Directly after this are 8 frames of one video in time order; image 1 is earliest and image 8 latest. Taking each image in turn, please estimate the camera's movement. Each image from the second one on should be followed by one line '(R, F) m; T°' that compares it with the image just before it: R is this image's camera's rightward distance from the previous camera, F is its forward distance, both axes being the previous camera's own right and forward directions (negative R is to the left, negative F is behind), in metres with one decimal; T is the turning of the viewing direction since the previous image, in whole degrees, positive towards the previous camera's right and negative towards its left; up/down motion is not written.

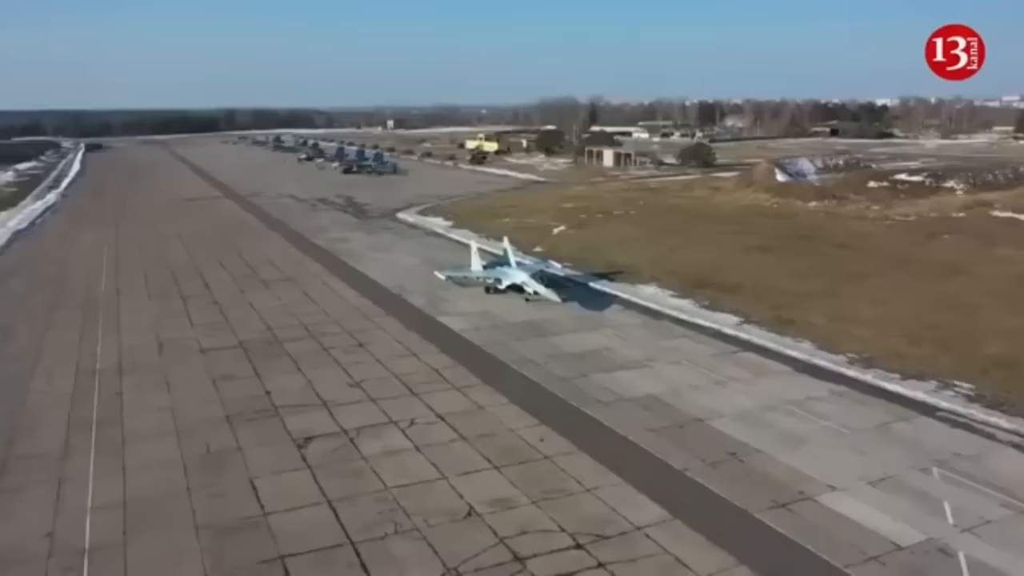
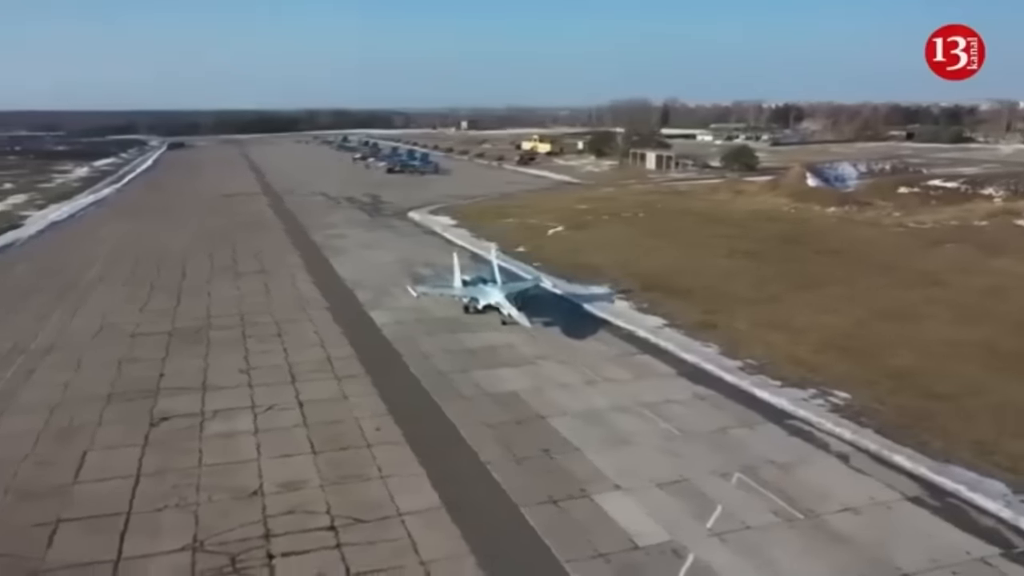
(+5.6, -0.2) m; -6°
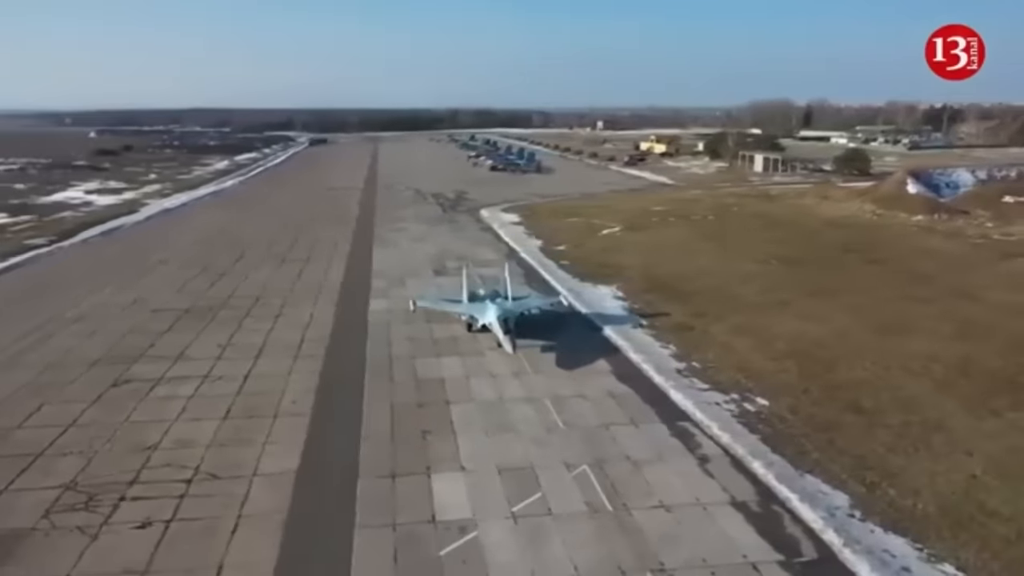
(+5.8, -0.5) m; -10°
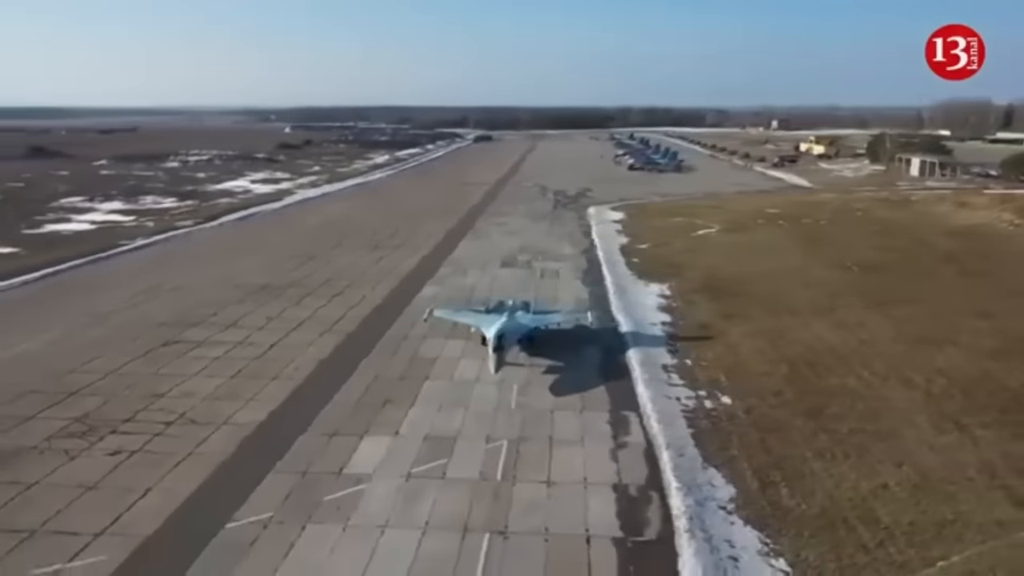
(+5.3, -0.9) m; -12°
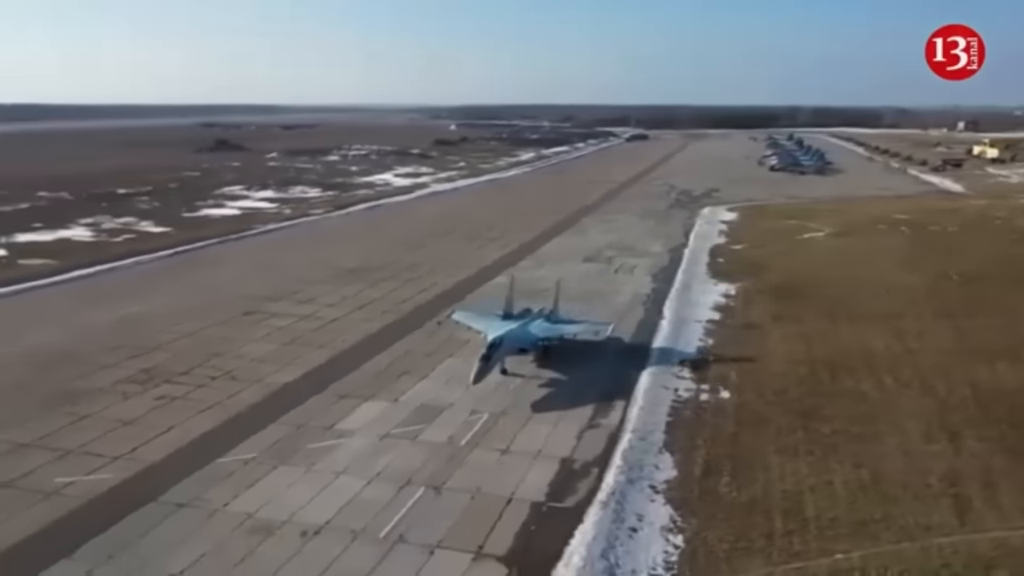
(+4.2, -1.1) m; -11°
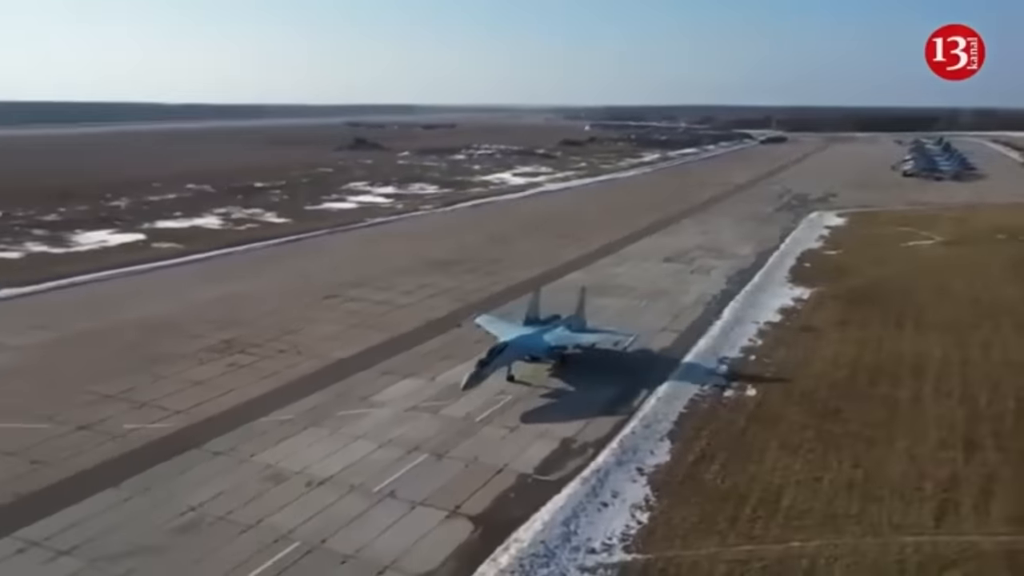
(+2.8, -1.1) m; -9°
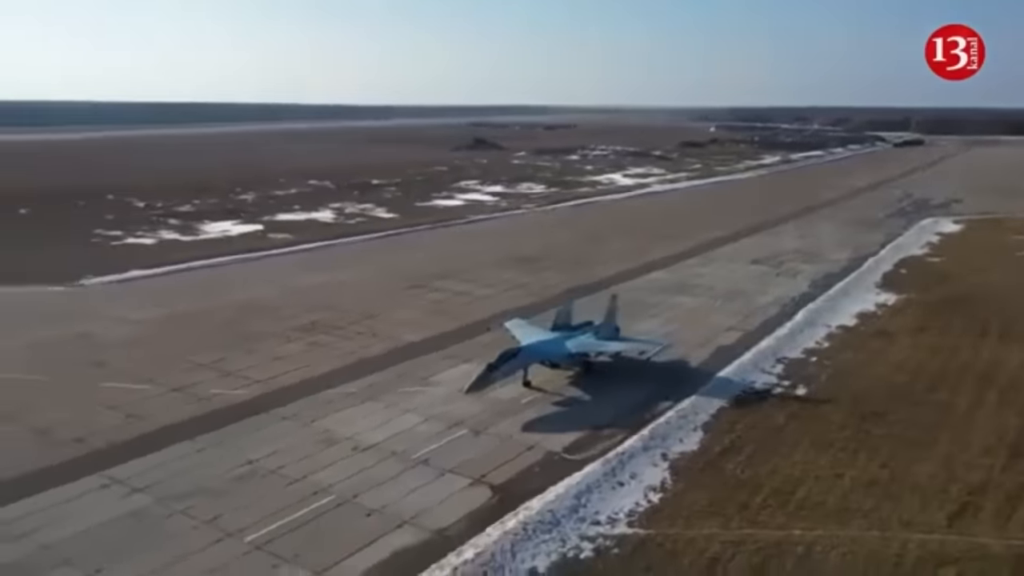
(+1.9, -1.0) m; -8°
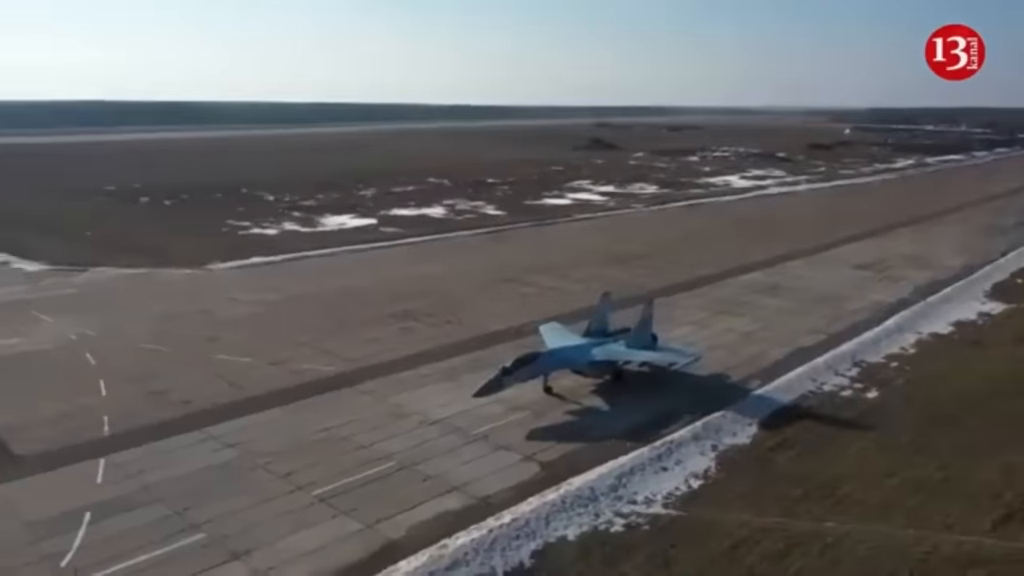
(+1.4, -1.0) m; -8°
